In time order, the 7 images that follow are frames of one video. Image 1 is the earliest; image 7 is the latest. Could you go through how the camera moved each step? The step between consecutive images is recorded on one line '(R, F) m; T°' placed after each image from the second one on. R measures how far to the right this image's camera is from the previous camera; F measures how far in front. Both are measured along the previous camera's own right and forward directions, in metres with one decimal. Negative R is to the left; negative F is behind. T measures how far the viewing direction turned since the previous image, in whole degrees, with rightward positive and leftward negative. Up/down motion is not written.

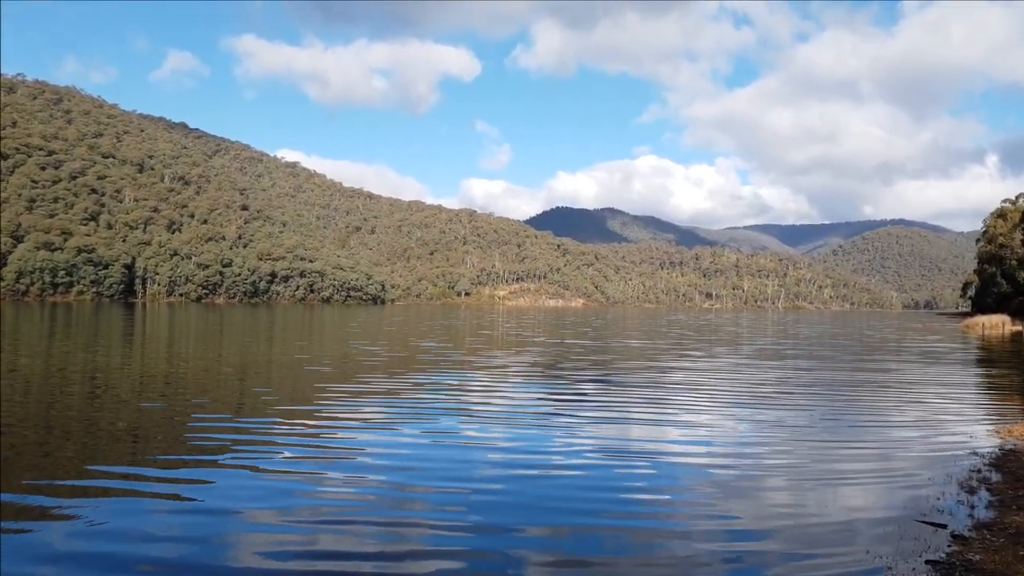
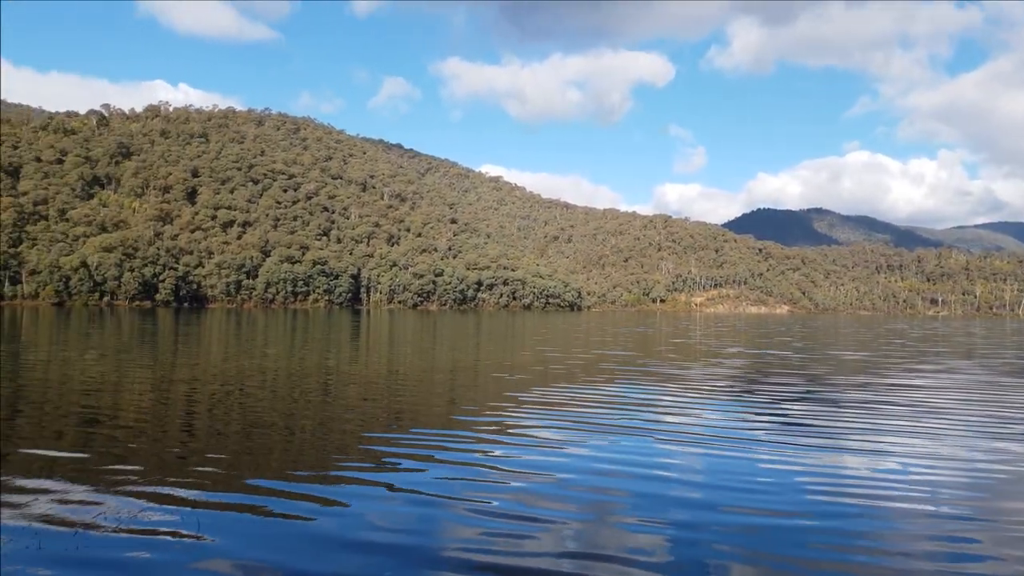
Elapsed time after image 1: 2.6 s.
(-0.1, -0.5) m; -14°
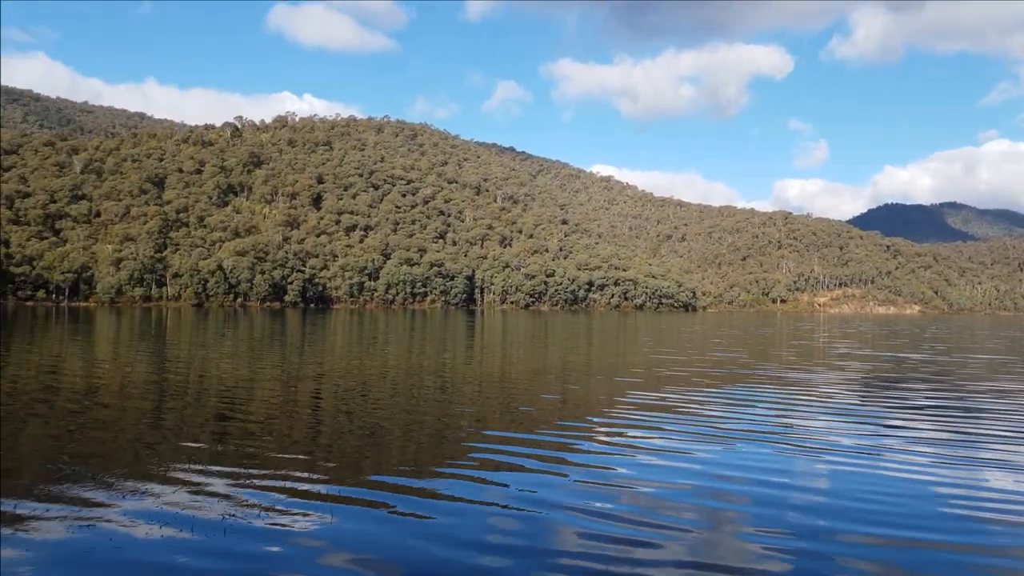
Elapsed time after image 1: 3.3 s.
(0.0, -0.3) m; -8°
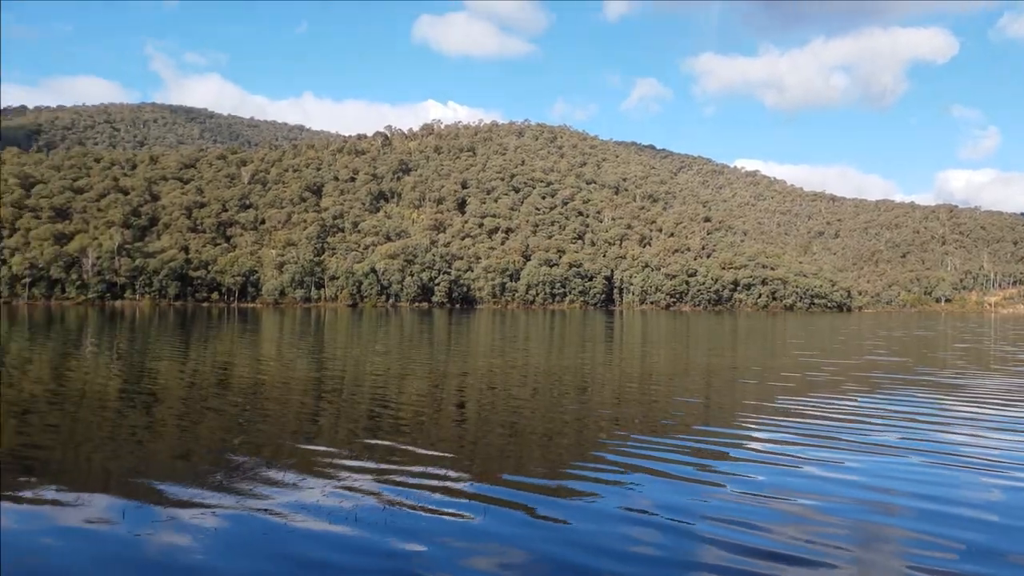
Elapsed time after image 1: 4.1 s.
(+0.1, -0.3) m; -10°
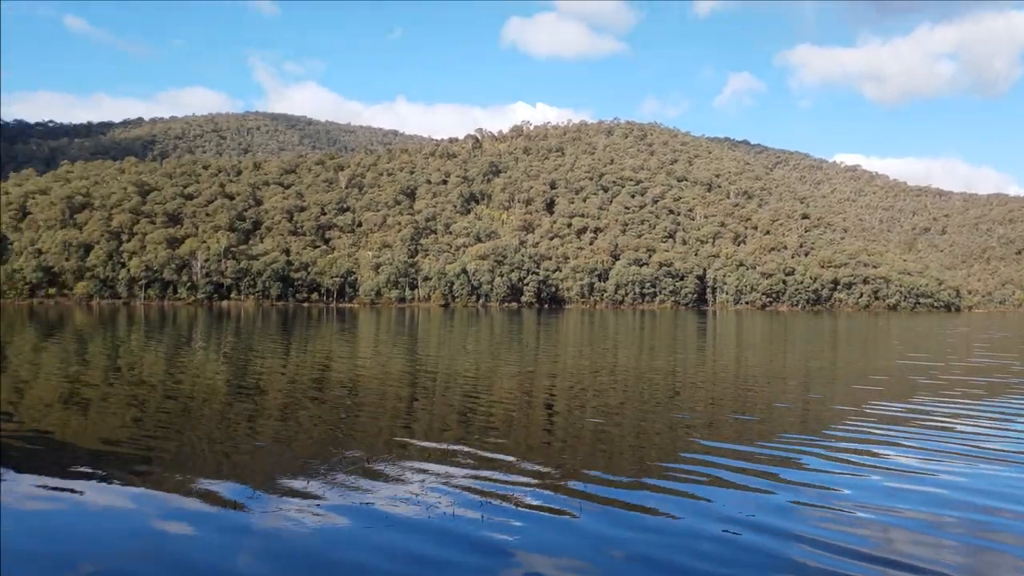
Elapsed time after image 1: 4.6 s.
(+0.1, -0.2) m; -6°
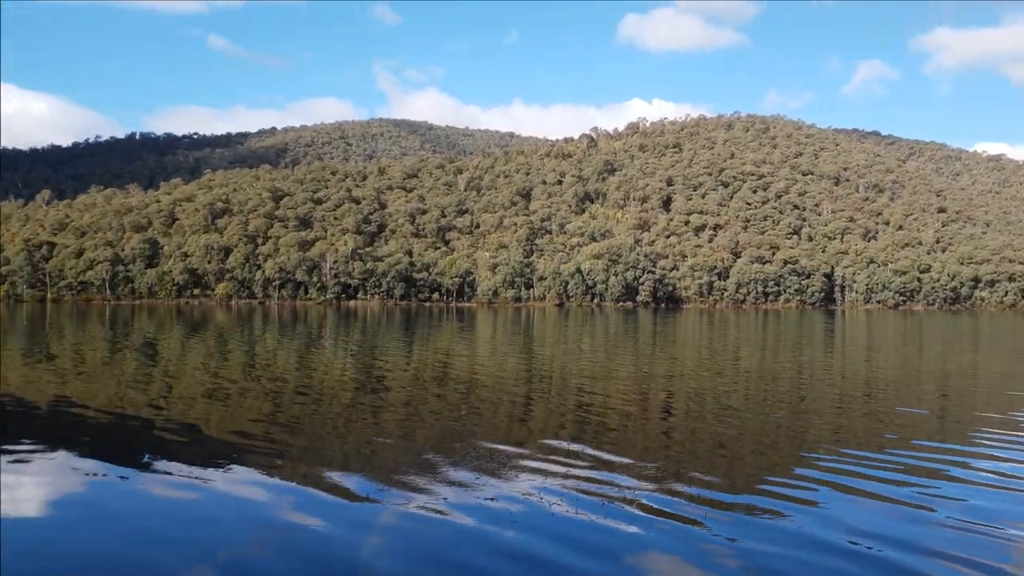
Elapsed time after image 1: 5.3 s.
(+0.2, -0.3) m; -8°
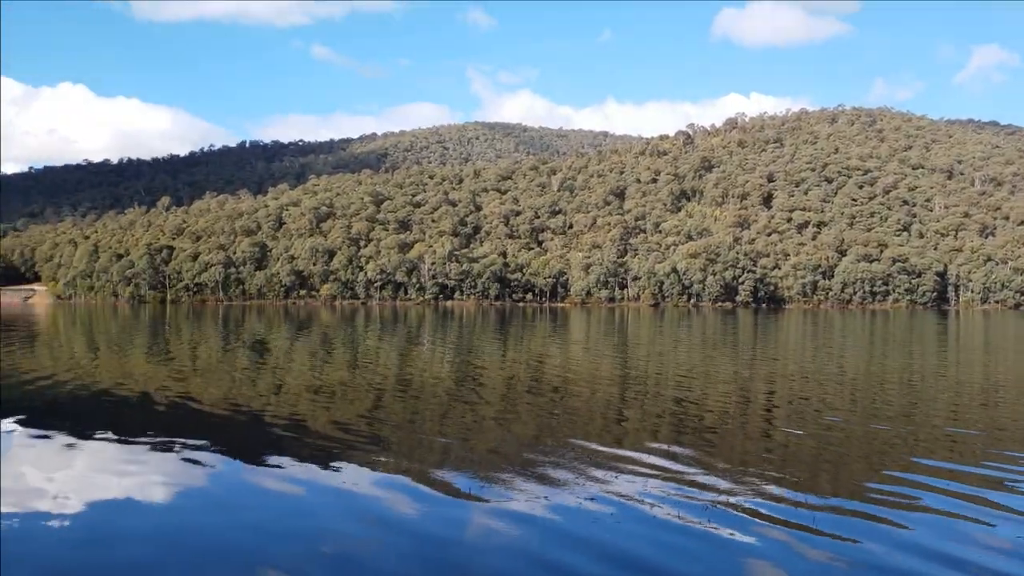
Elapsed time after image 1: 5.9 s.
(+0.1, -0.3) m; -7°
